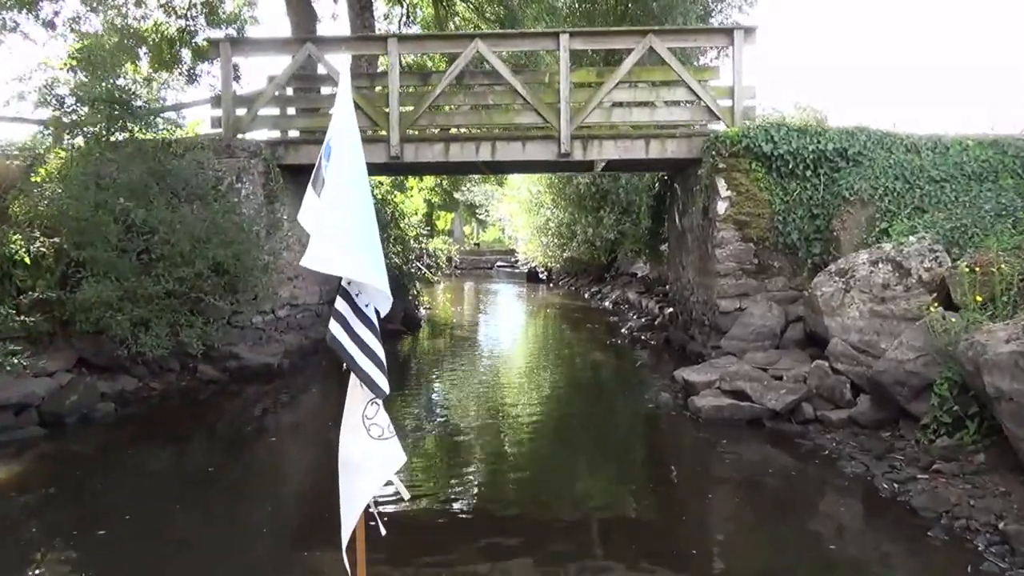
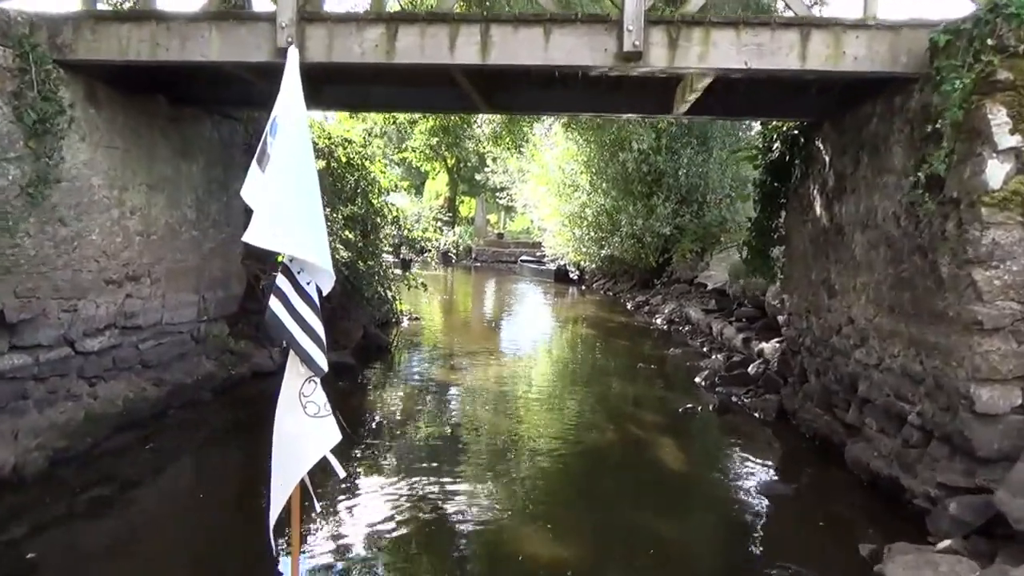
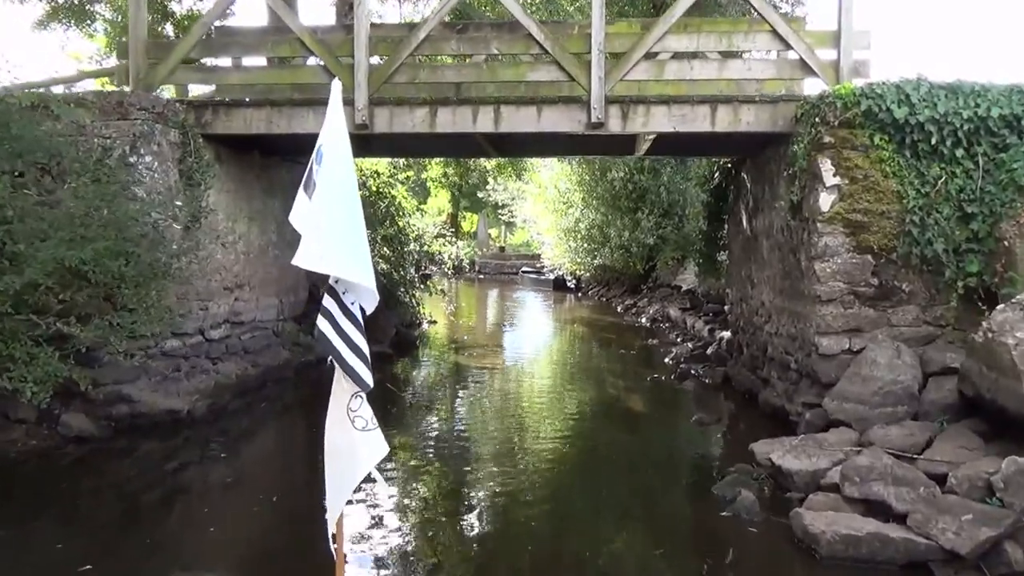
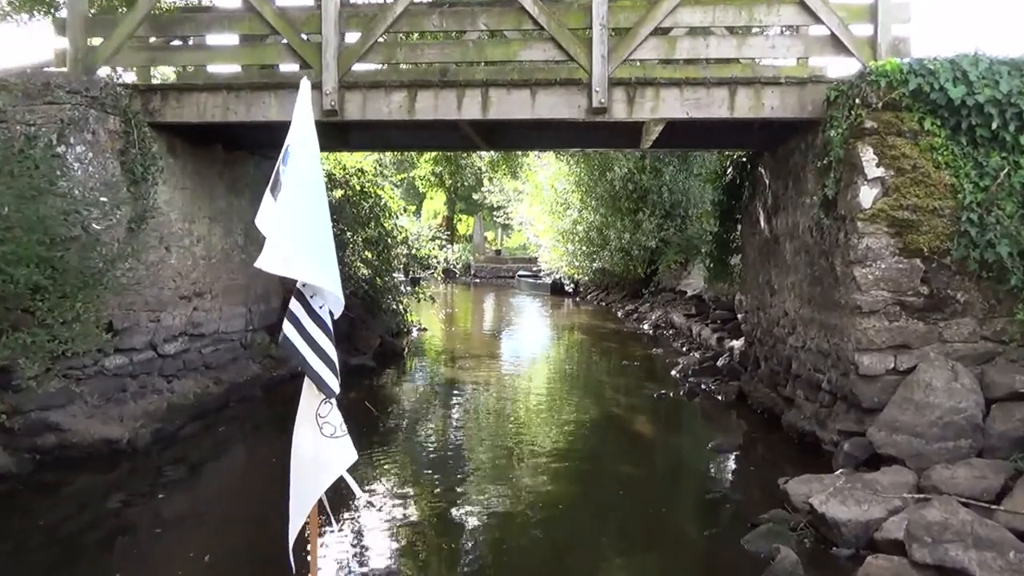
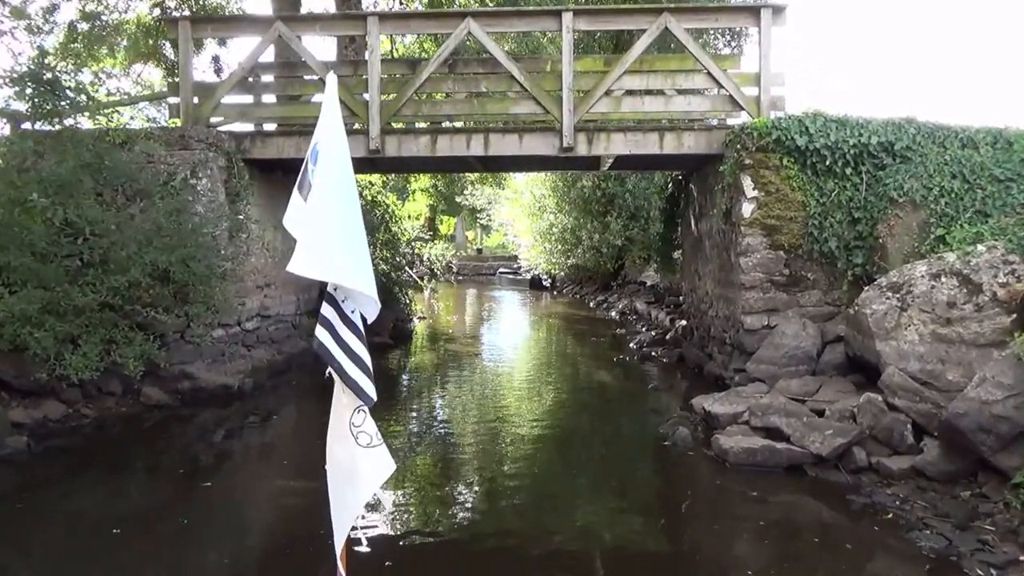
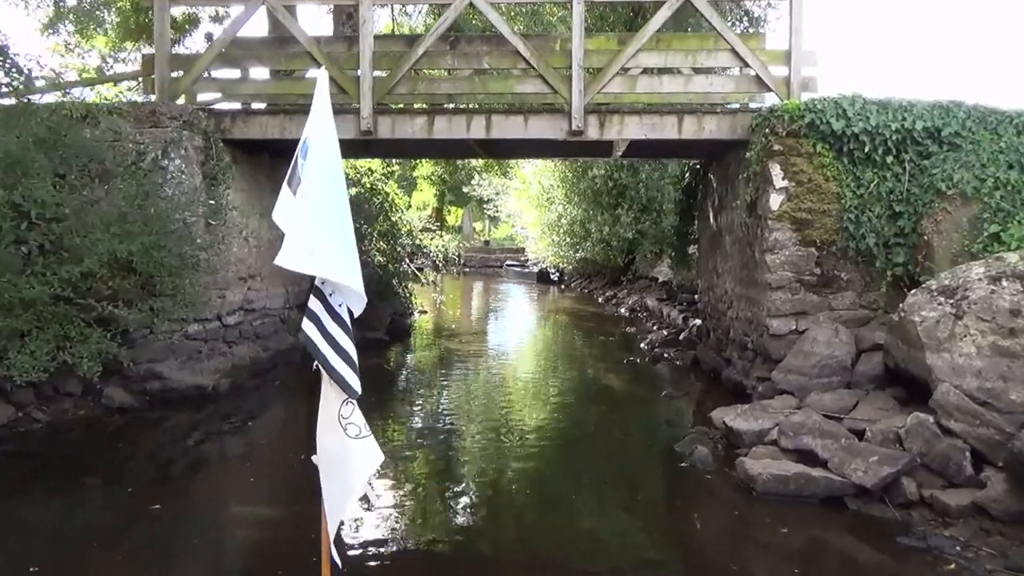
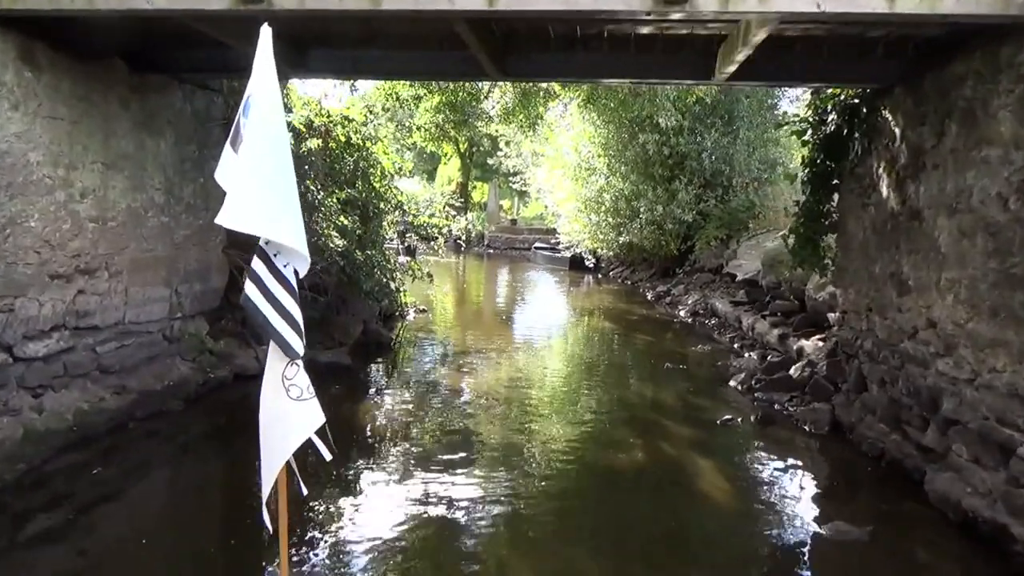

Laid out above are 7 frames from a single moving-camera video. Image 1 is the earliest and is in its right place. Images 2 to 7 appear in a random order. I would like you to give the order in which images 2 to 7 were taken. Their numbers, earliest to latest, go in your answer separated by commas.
5, 6, 3, 4, 2, 7
